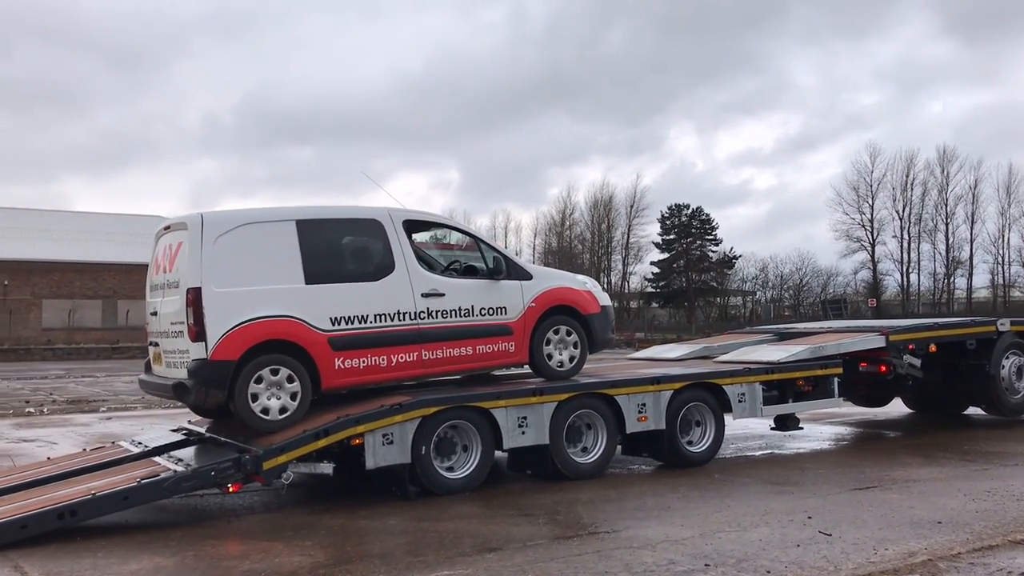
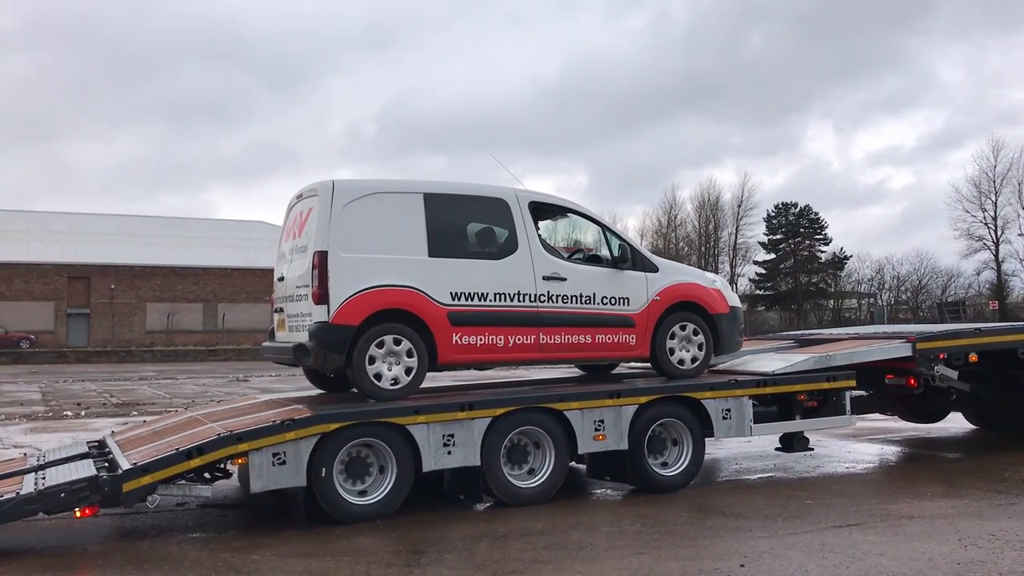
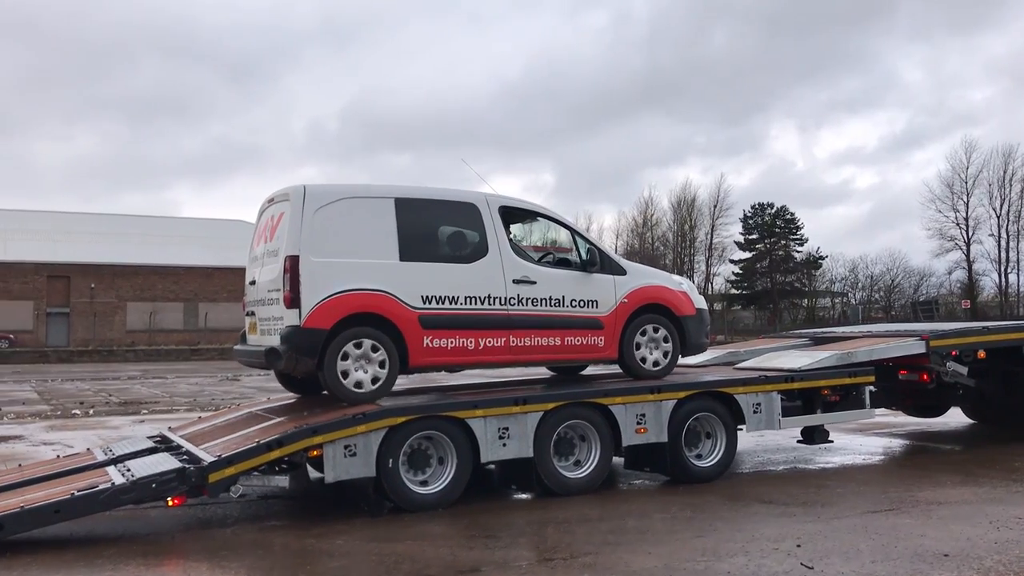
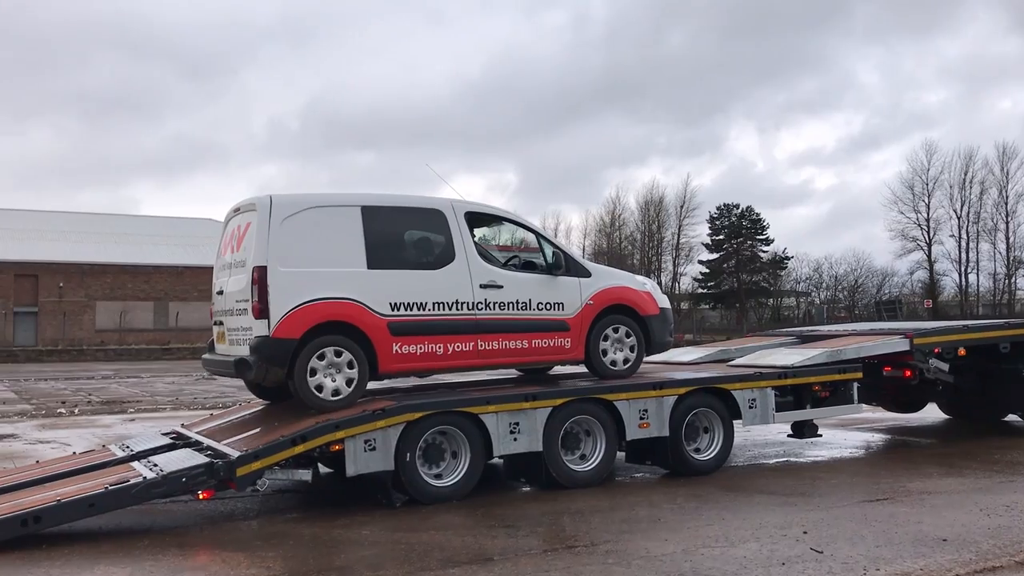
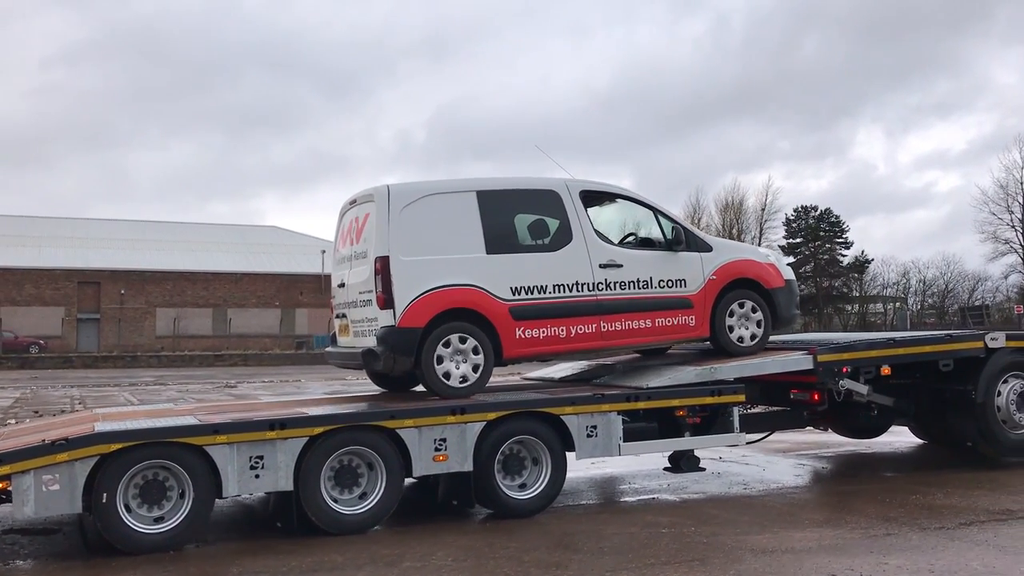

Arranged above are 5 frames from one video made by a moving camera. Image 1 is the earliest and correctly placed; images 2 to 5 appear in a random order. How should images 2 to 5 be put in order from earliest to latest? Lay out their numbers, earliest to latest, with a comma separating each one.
4, 3, 2, 5
